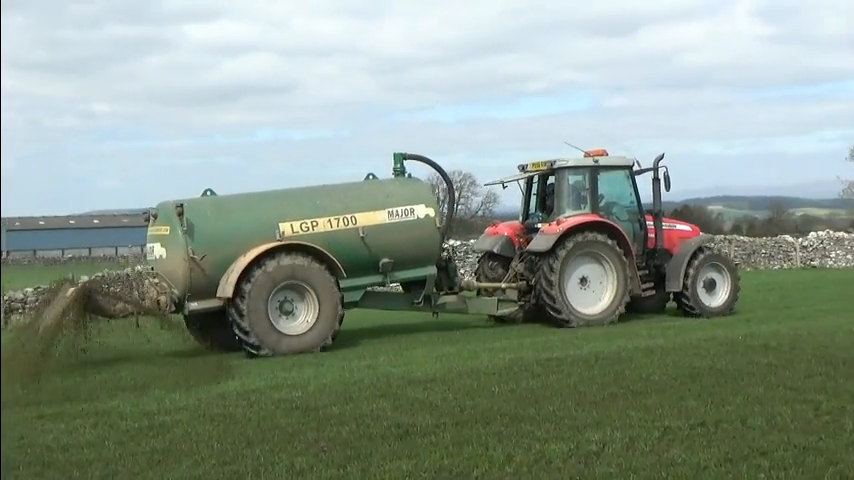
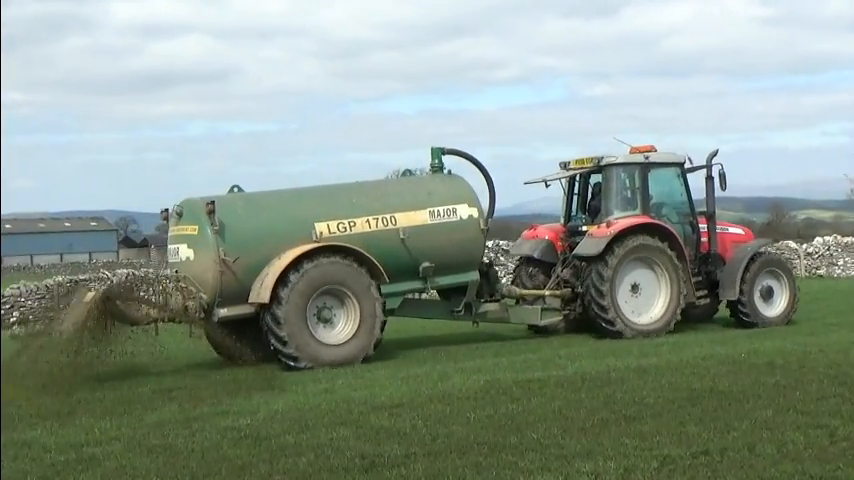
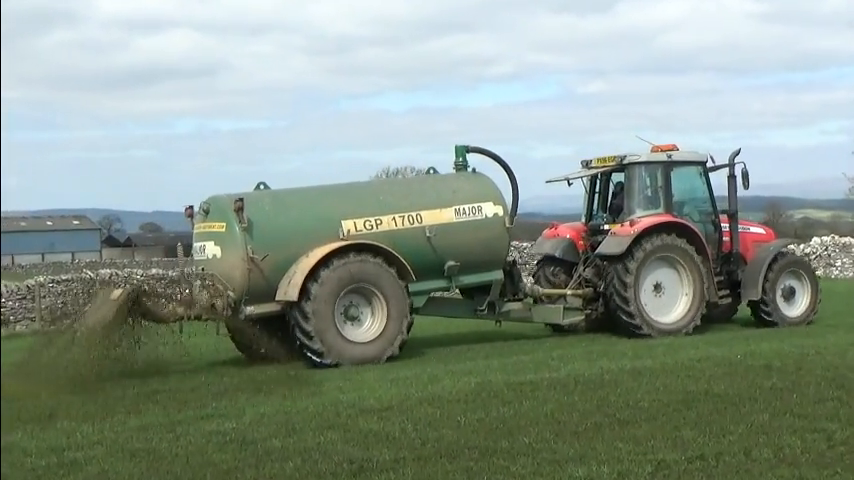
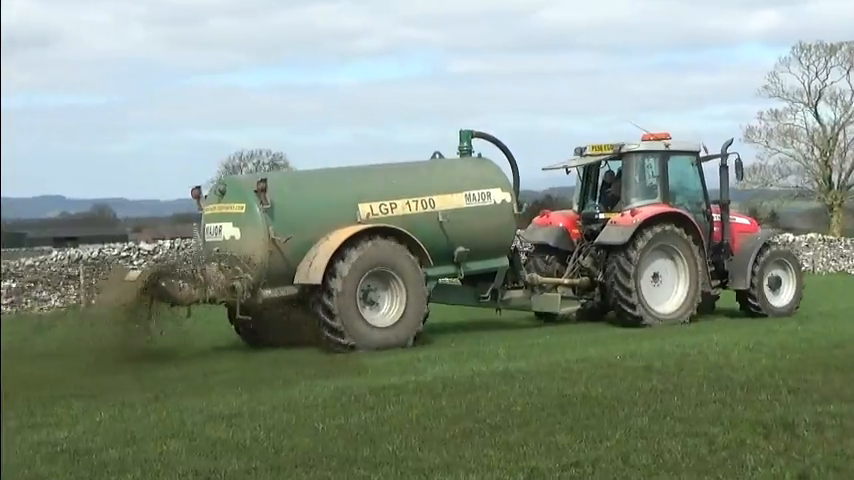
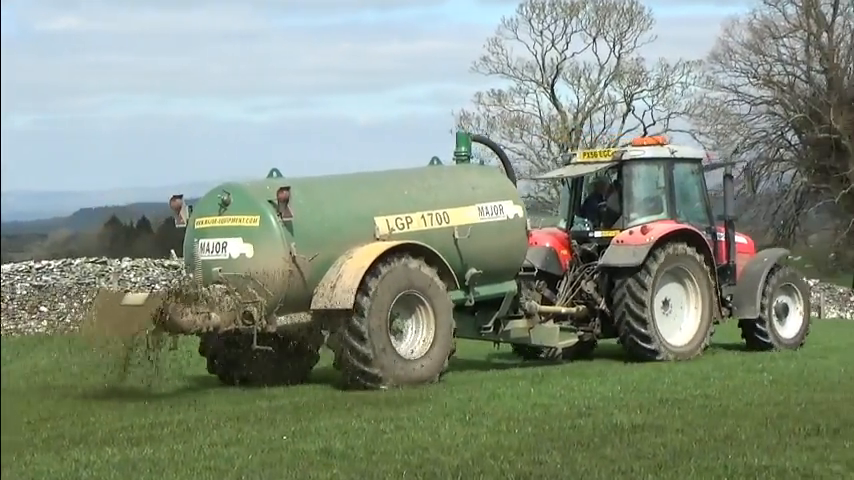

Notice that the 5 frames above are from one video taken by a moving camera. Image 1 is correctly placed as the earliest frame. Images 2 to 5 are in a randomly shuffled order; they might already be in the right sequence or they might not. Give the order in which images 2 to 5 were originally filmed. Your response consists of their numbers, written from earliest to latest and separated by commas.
2, 3, 4, 5
